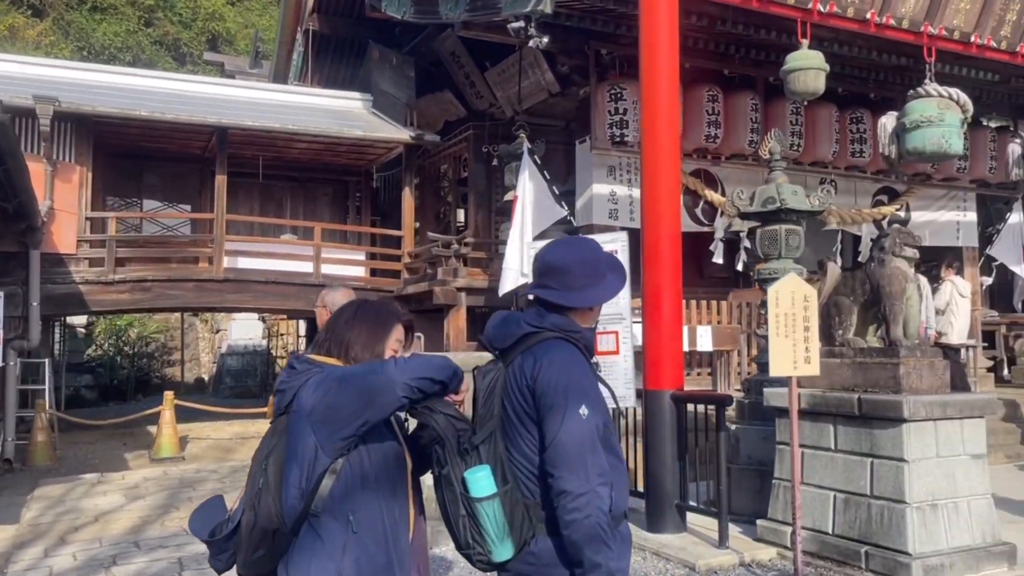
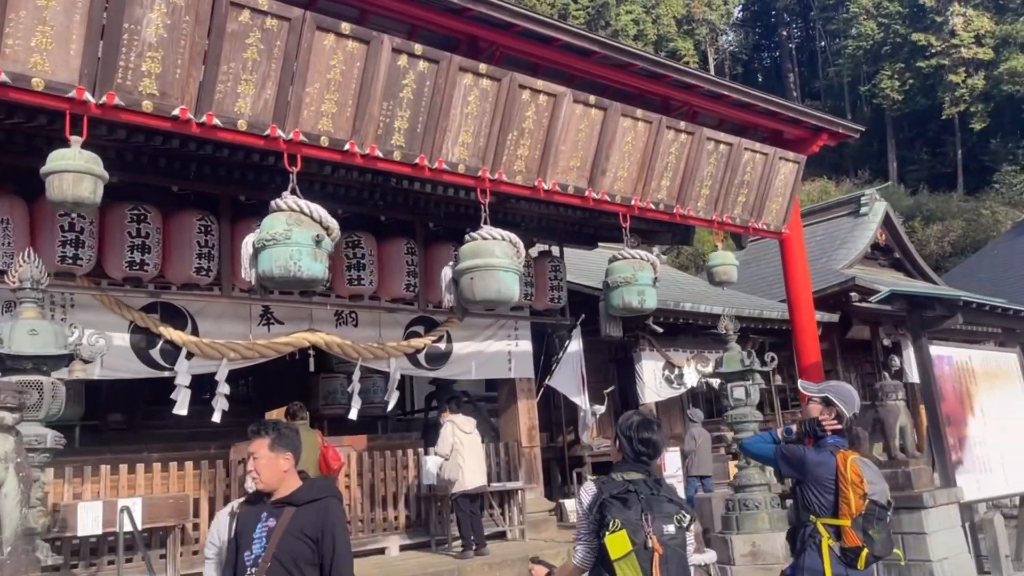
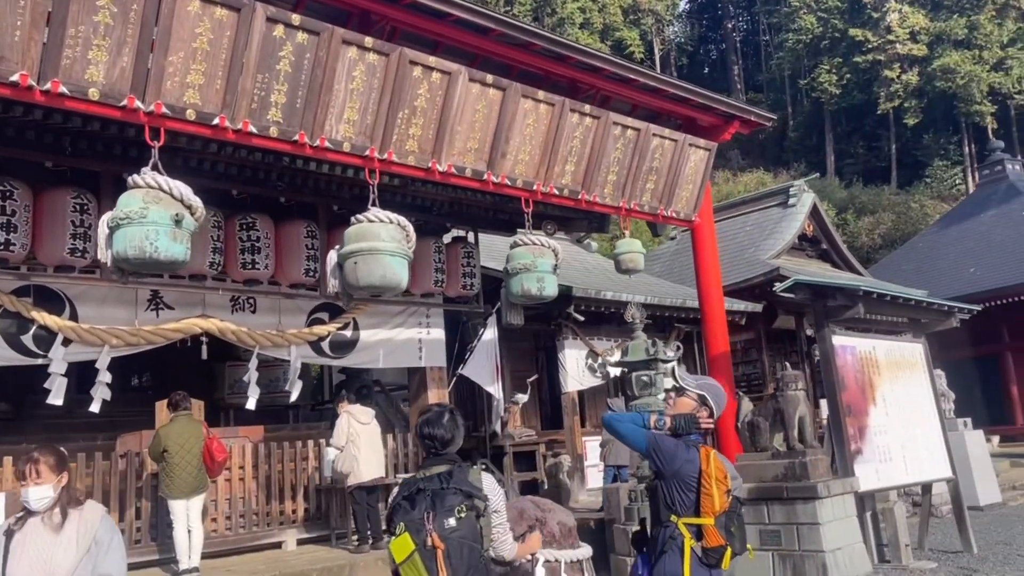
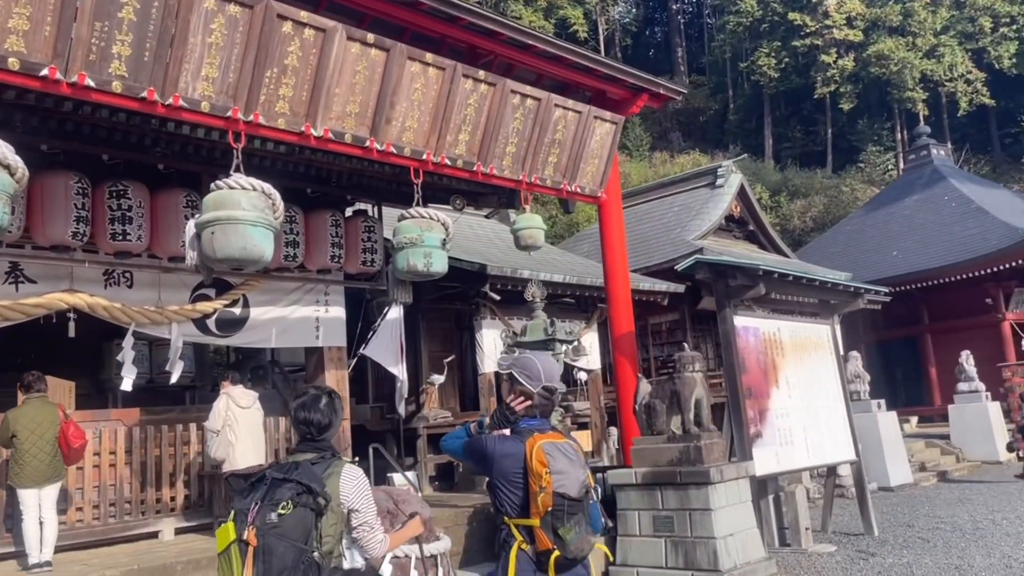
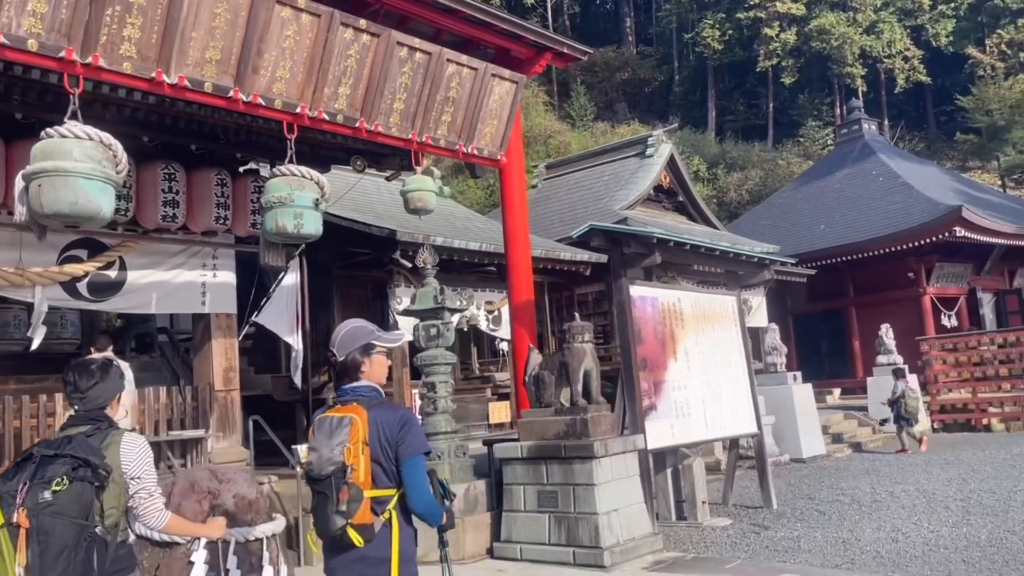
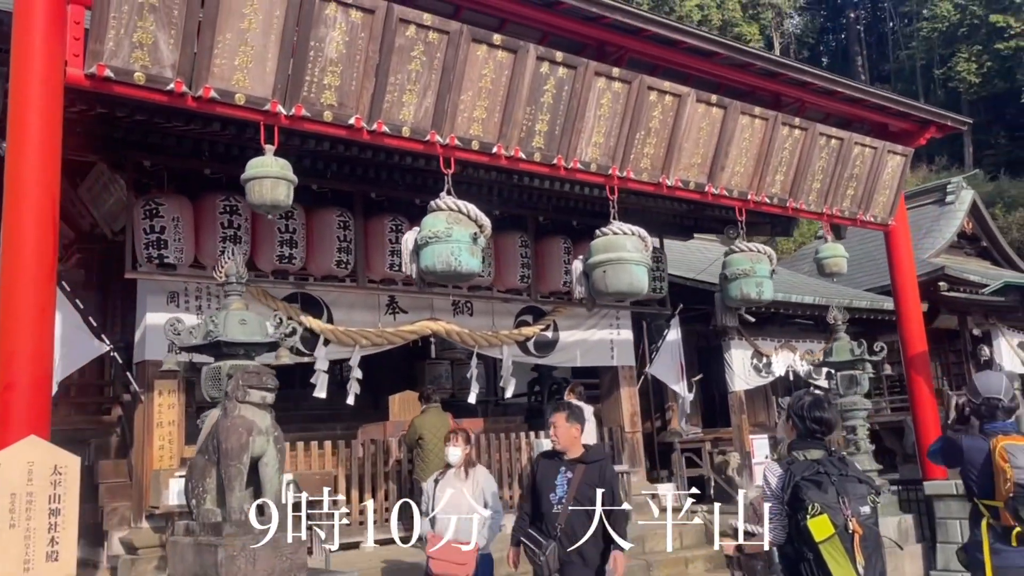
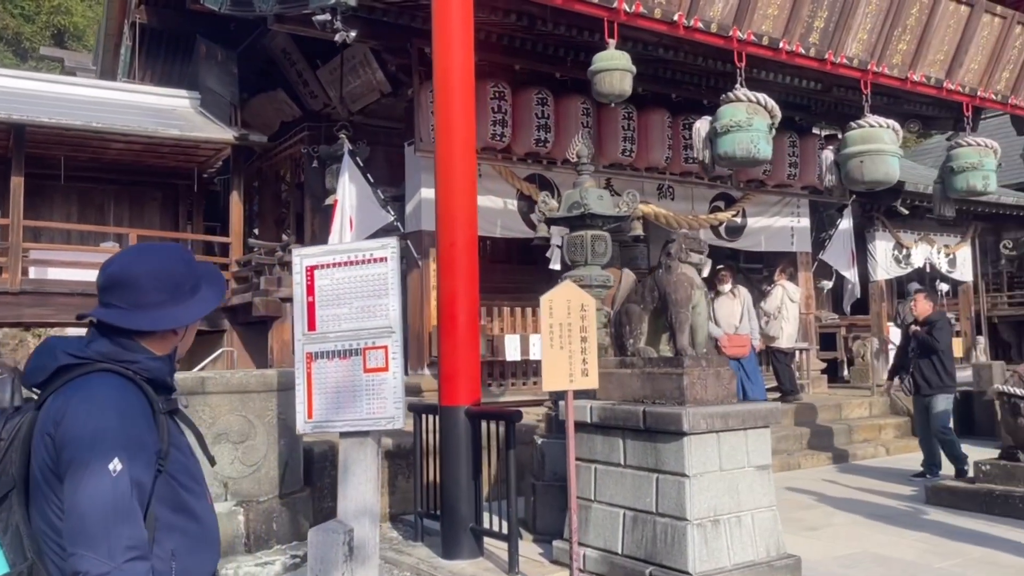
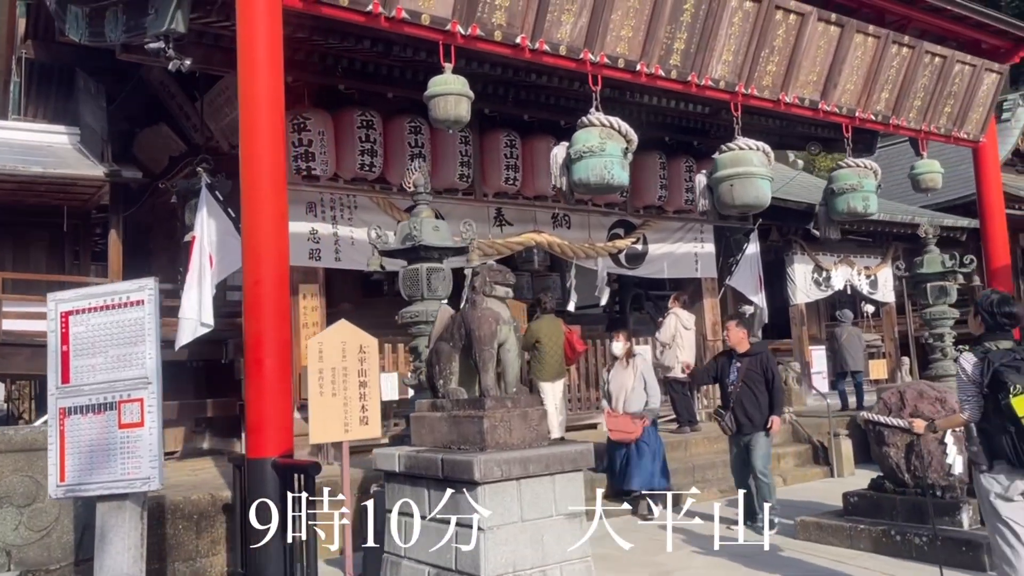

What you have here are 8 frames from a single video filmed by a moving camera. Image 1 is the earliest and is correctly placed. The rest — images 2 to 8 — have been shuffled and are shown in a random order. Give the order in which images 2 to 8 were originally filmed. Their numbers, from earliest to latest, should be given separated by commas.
7, 8, 6, 2, 3, 4, 5
